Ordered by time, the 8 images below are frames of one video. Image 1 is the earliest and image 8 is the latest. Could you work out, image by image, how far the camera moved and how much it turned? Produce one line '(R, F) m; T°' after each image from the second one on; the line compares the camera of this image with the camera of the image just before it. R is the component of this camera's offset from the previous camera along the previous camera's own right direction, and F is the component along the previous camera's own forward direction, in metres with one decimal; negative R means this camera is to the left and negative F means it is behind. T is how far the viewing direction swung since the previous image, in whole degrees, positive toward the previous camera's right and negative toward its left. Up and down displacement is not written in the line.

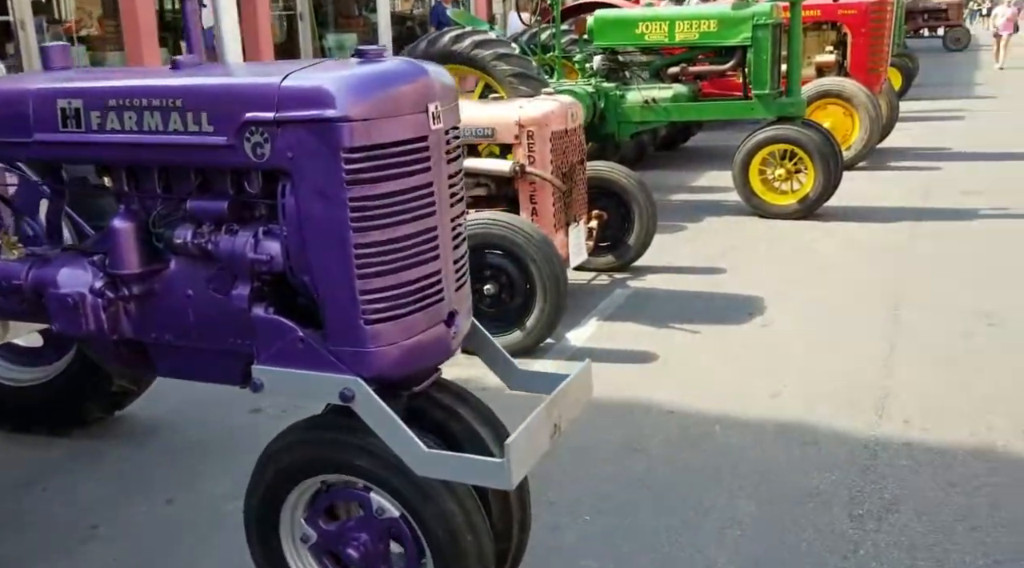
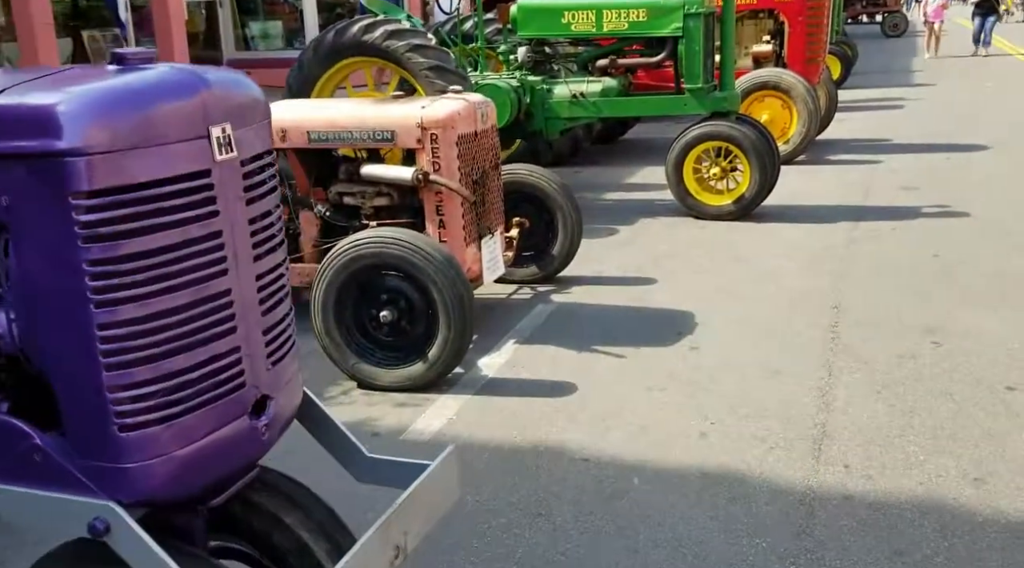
(+0.2, +0.6) m; +3°
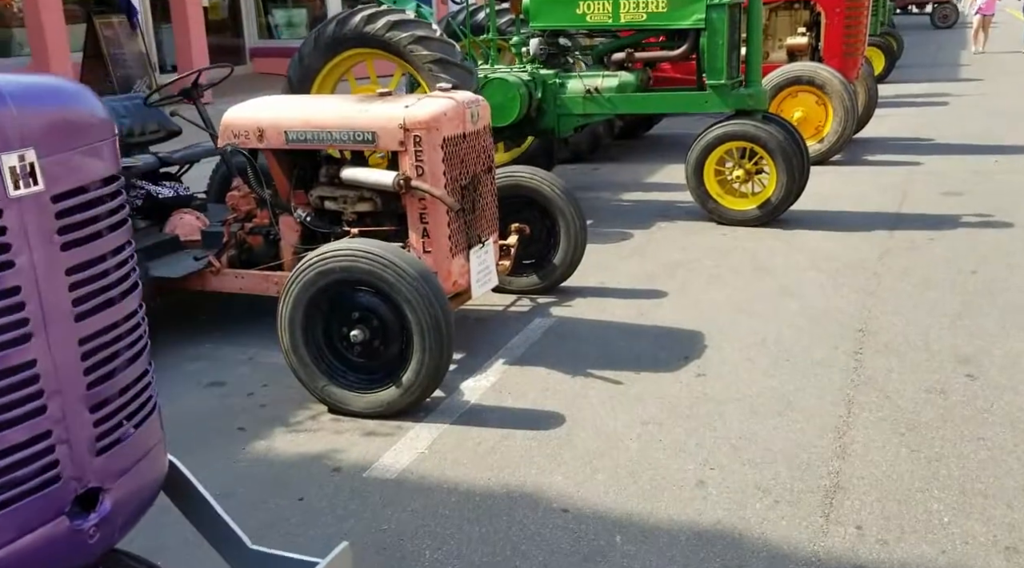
(+0.2, +0.4) m; -2°
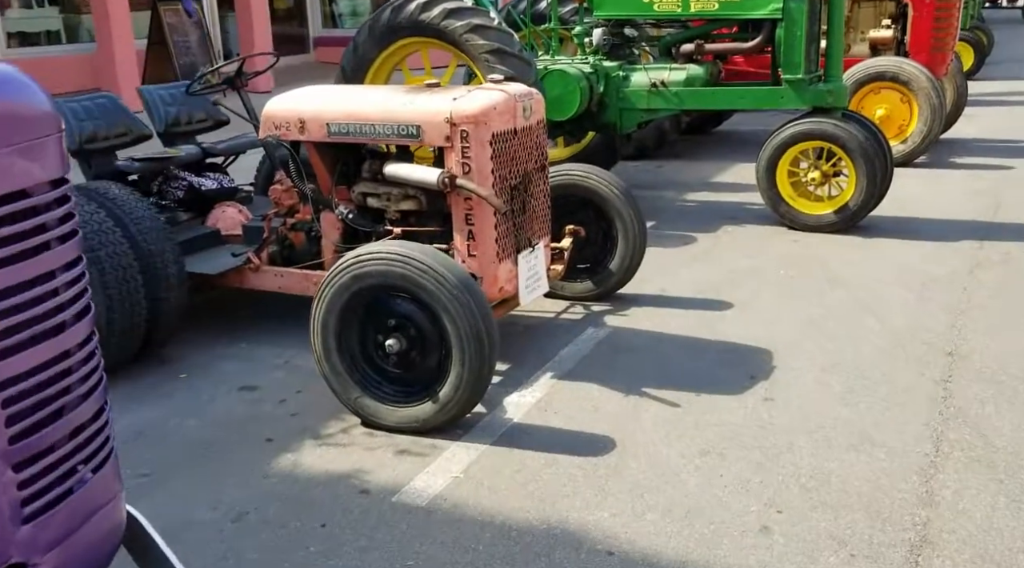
(+0.1, +0.3) m; -4°
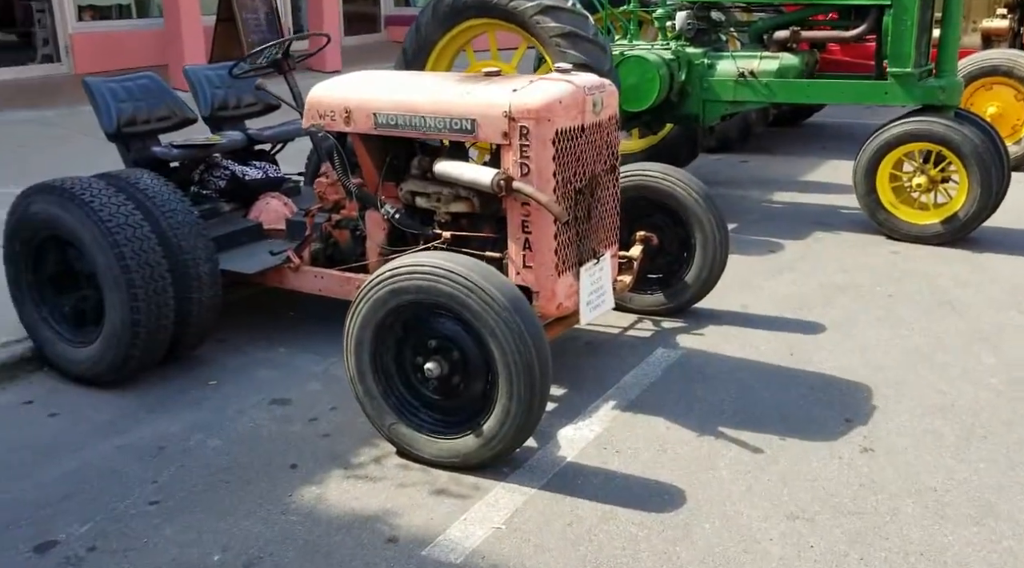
(0.0, +0.5) m; -4°
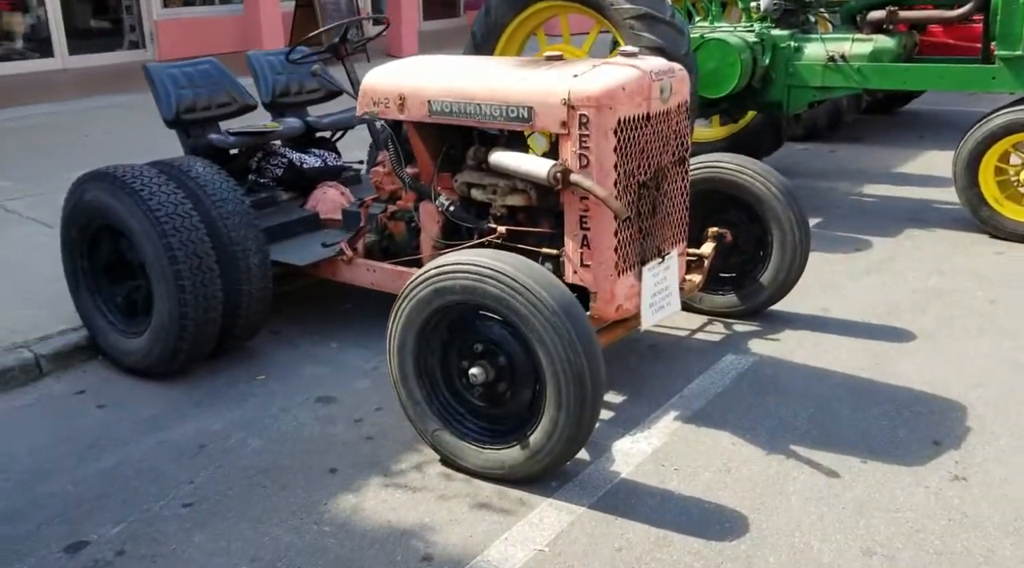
(+0.1, +0.2) m; -5°
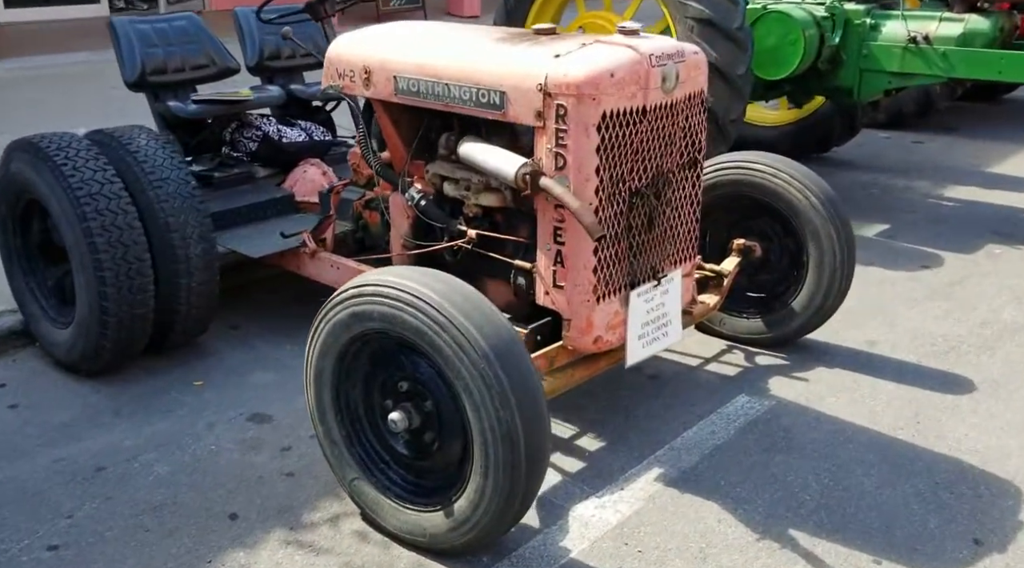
(+0.4, +0.6) m; -5°
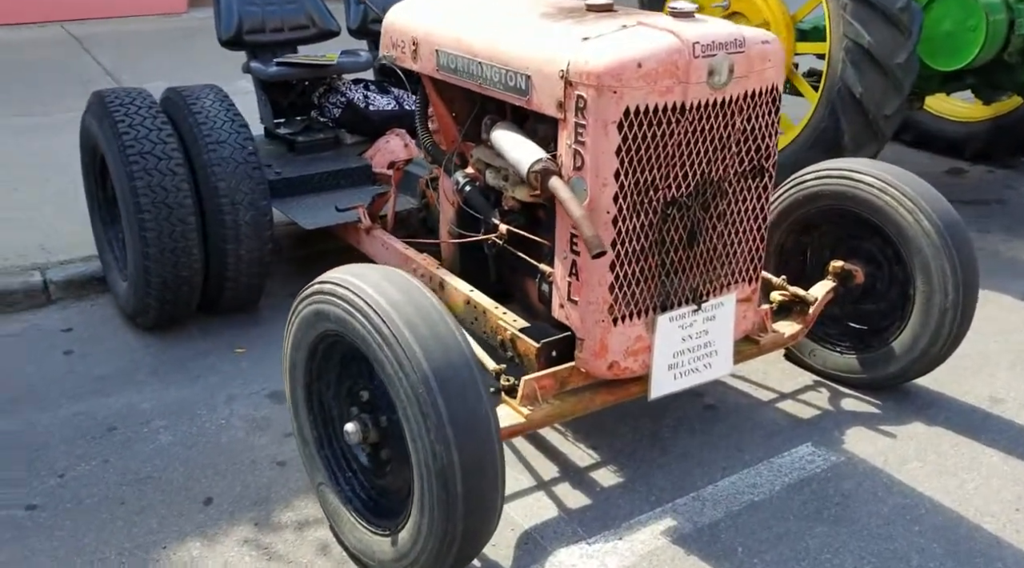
(+0.6, +0.4) m; -13°
